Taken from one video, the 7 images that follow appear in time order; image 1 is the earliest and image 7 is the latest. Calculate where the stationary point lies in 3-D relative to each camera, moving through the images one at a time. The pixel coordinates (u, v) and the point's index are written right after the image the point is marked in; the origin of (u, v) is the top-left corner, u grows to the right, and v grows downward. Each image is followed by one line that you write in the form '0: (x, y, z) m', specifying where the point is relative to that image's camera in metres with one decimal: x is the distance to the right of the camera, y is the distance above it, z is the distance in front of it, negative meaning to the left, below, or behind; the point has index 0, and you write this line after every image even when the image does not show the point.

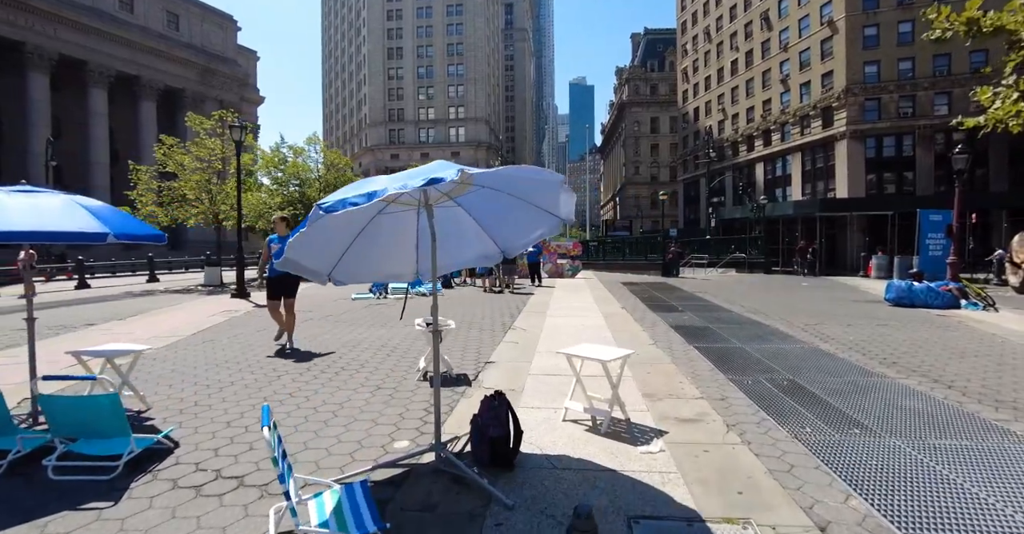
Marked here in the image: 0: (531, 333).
0: (+0.3, -1.2, +8.4) m
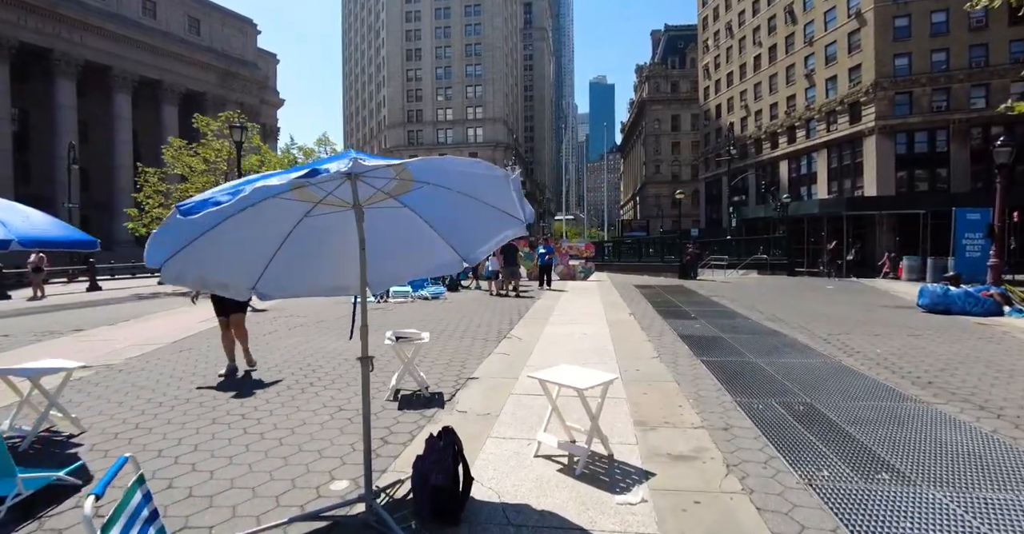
0: (+0.2, -1.2, +7.8) m
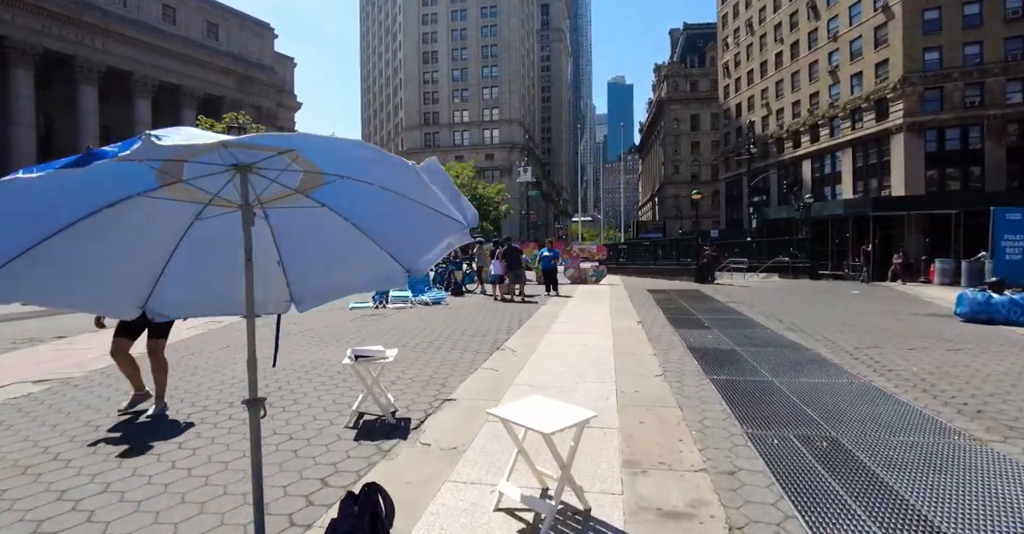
0: (+0.1, -1.3, +7.2) m
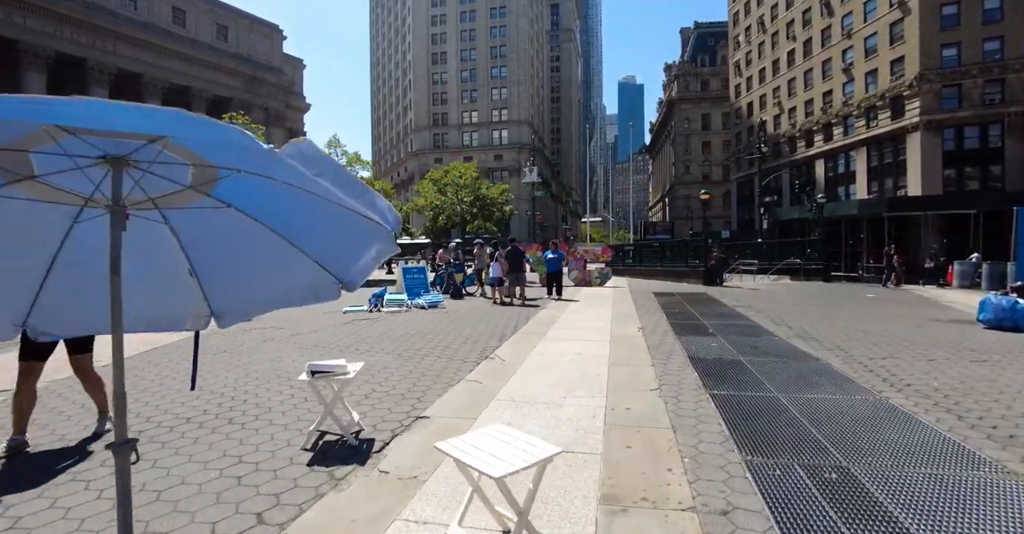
0: (-0.1, -1.4, +6.8) m
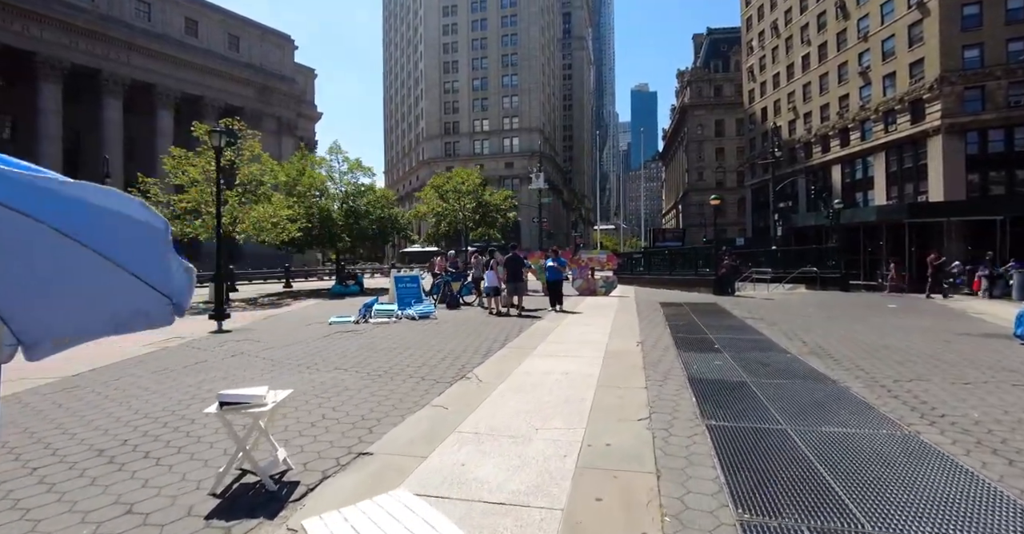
0: (-0.4, -1.5, +6.1) m
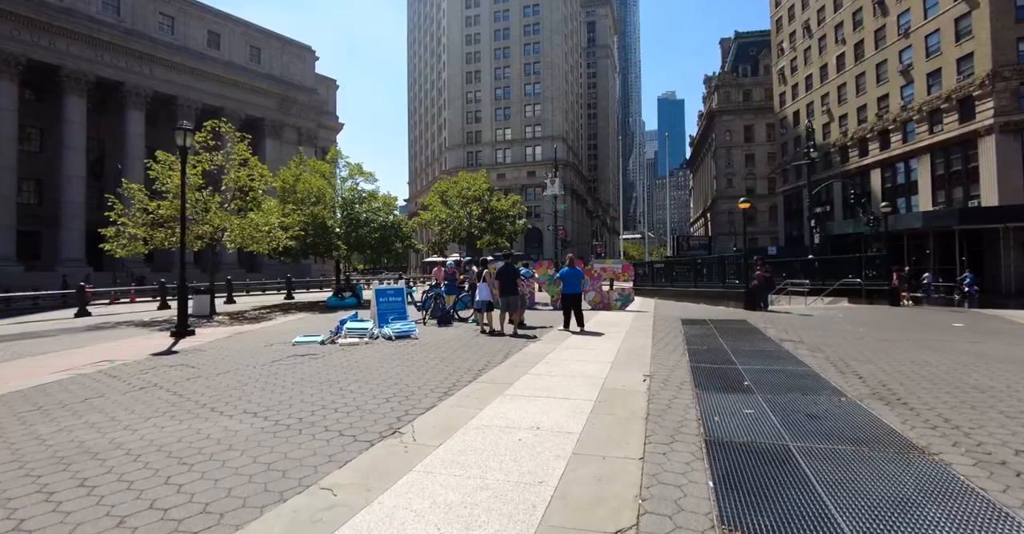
0: (-0.9, -1.7, +4.4) m
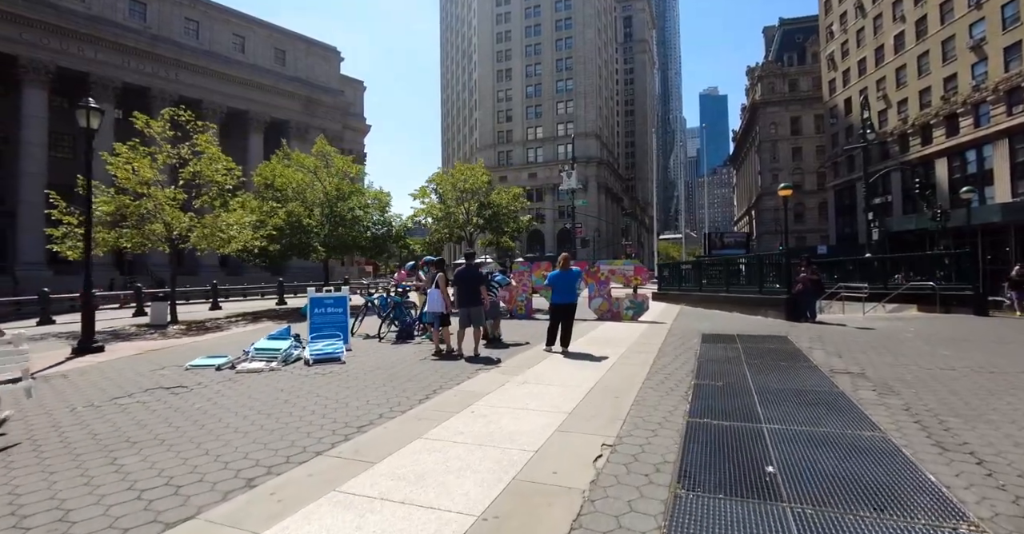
0: (-2.3, -1.7, +1.9) m
